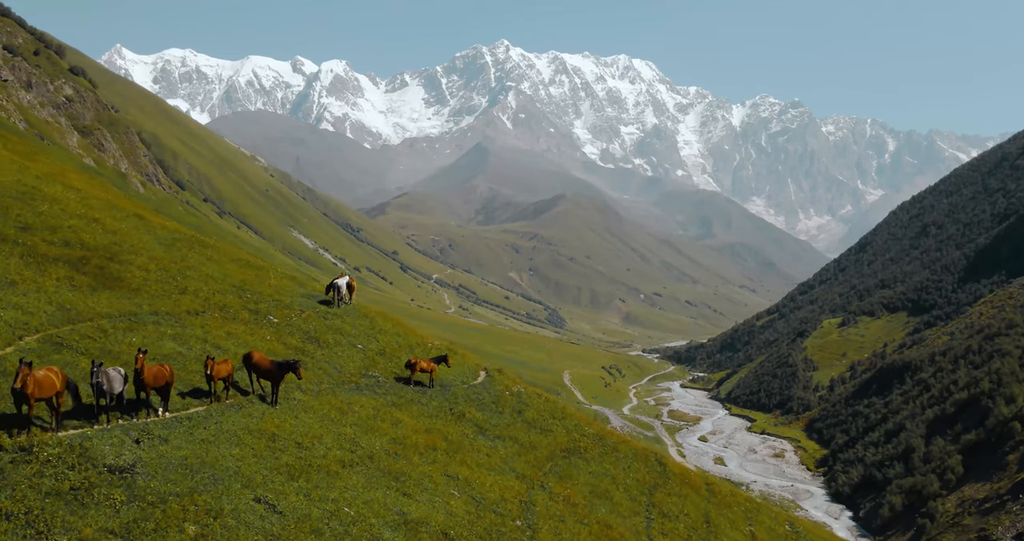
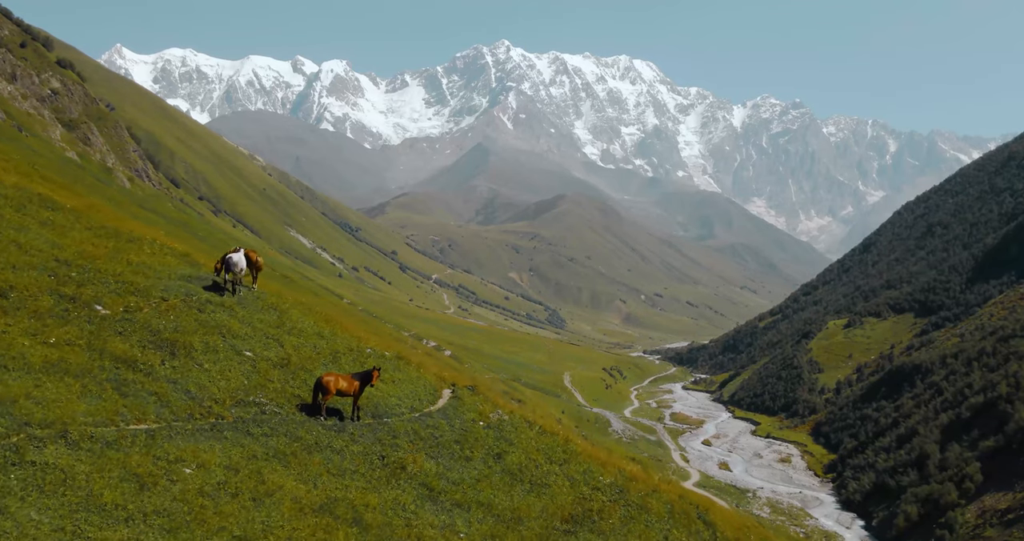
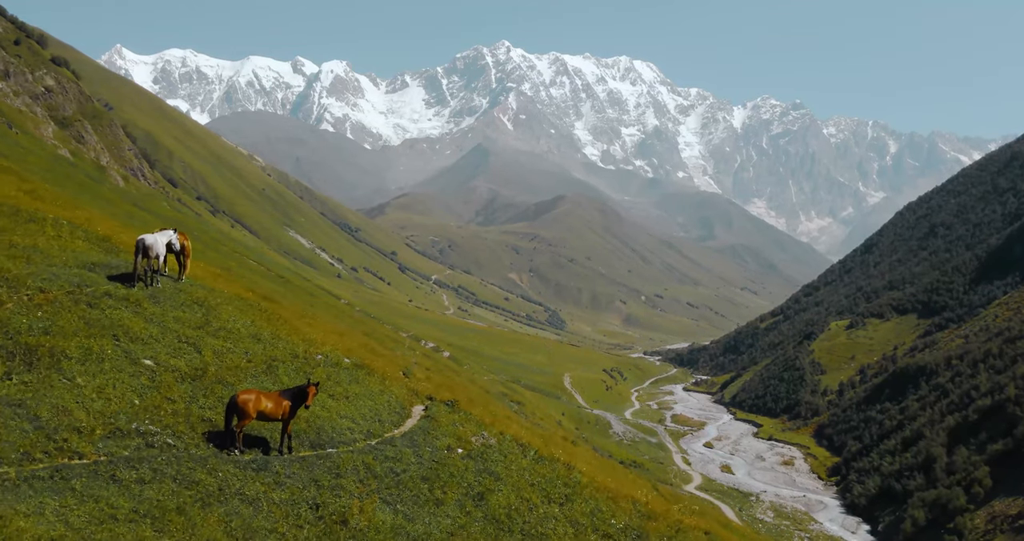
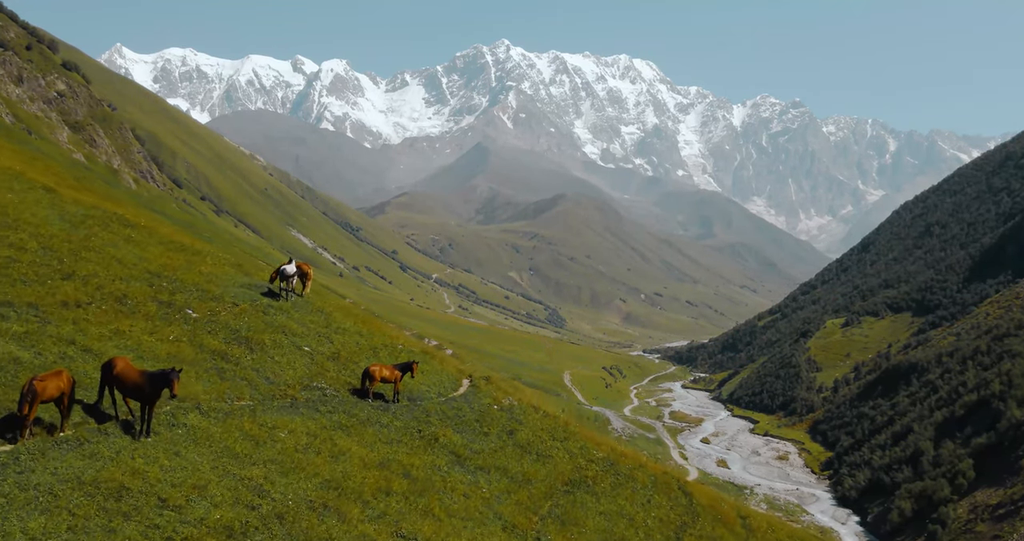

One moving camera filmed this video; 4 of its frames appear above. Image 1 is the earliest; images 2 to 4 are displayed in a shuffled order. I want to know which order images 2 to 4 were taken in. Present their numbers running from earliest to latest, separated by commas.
4, 2, 3
